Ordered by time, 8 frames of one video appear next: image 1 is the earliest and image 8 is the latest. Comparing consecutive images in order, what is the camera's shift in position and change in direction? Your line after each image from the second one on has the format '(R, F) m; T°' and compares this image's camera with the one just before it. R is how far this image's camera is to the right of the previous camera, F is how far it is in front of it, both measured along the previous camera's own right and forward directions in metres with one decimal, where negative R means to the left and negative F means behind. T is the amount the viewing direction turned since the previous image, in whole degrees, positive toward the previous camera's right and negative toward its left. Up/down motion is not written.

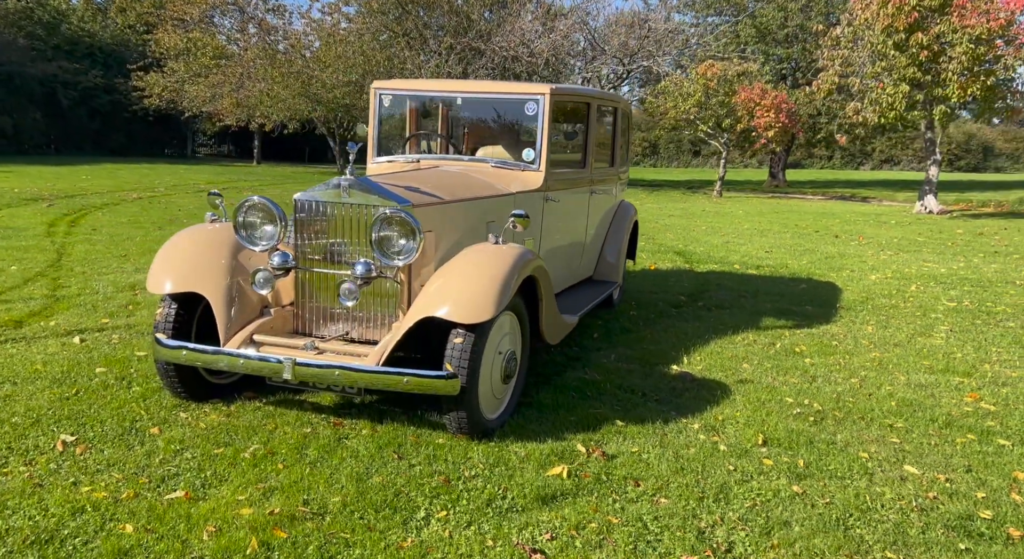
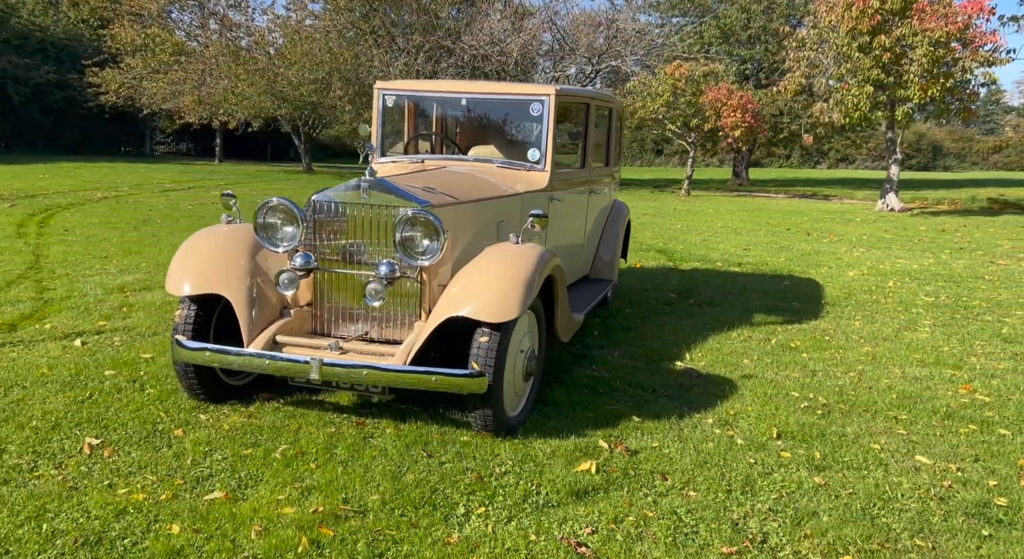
(-0.4, -0.1) m; +3°
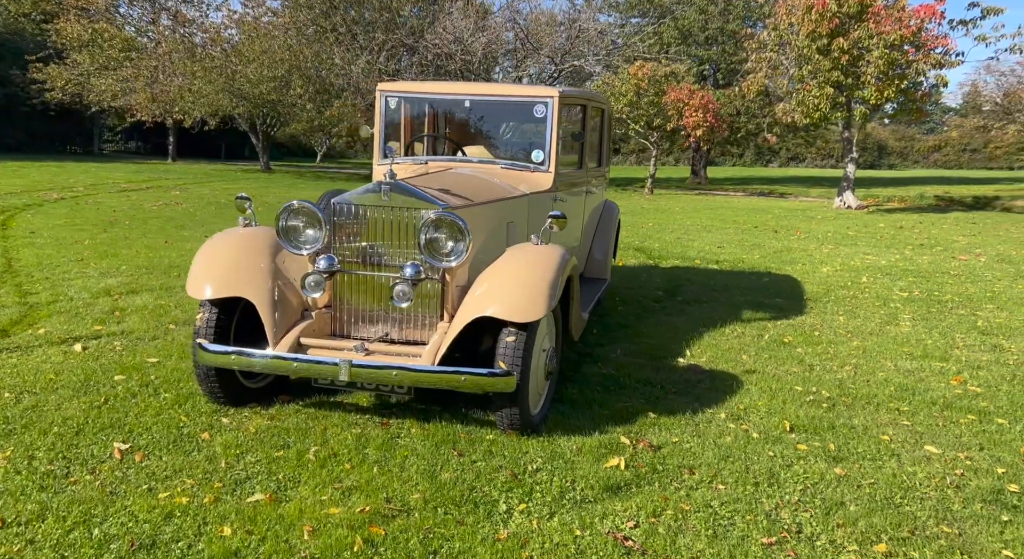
(-0.5, -0.1) m; +3°
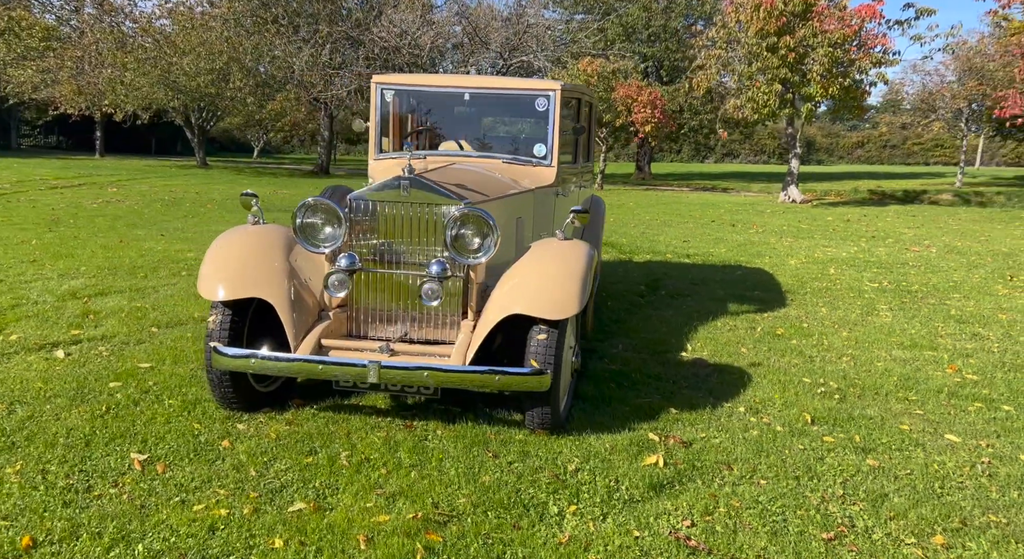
(-0.6, +0.1) m; +5°
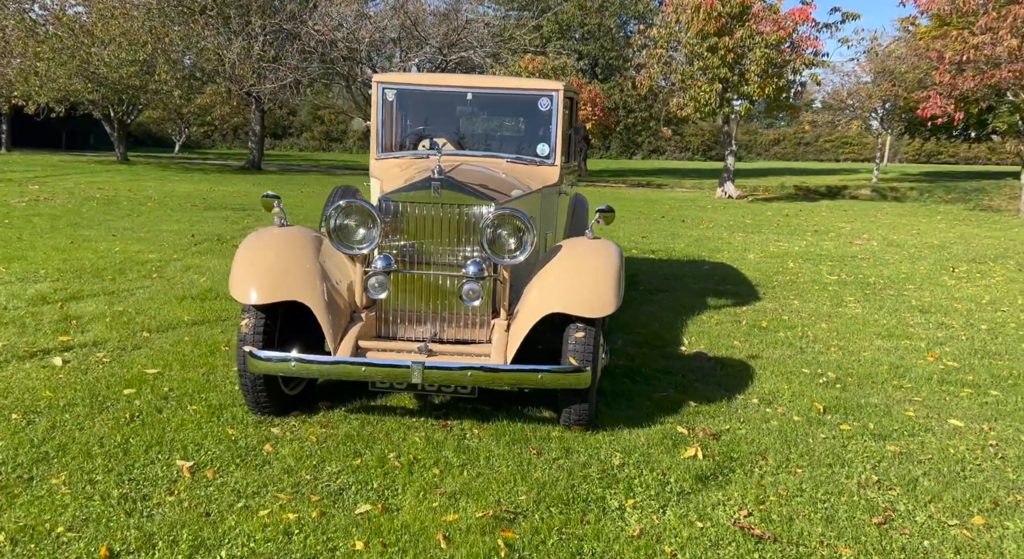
(-0.7, 0.0) m; +5°
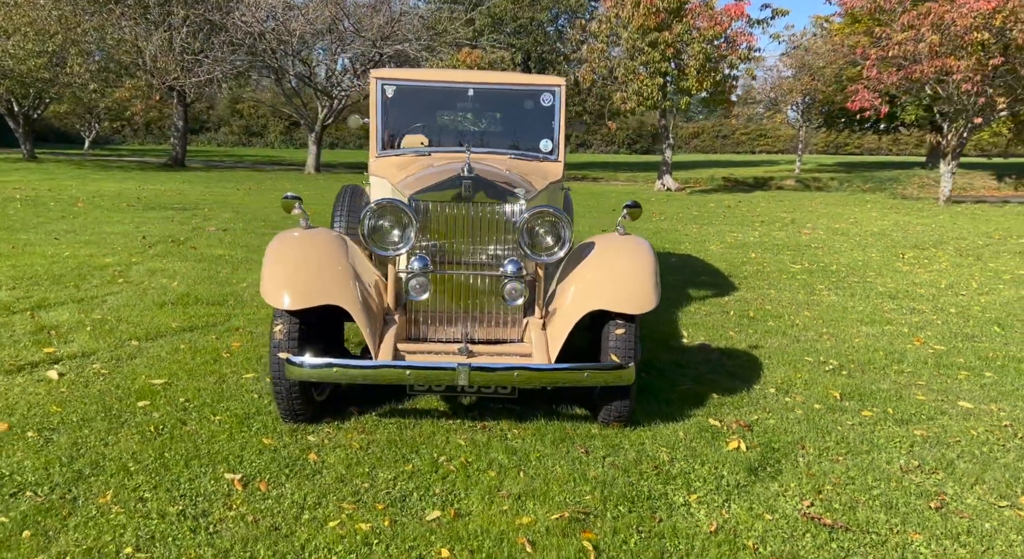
(-0.7, +0.1) m; +5°
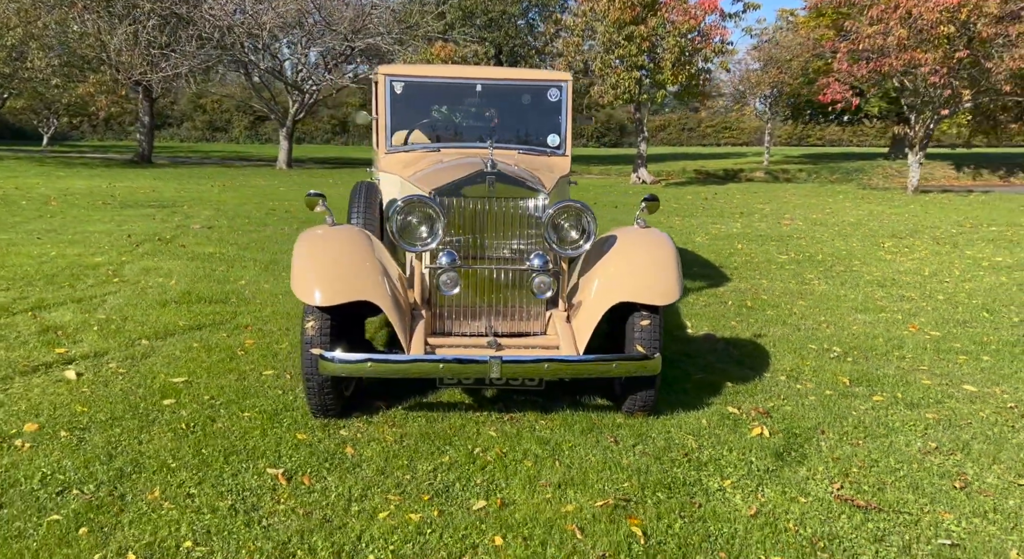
(-0.4, -0.1) m; +2°
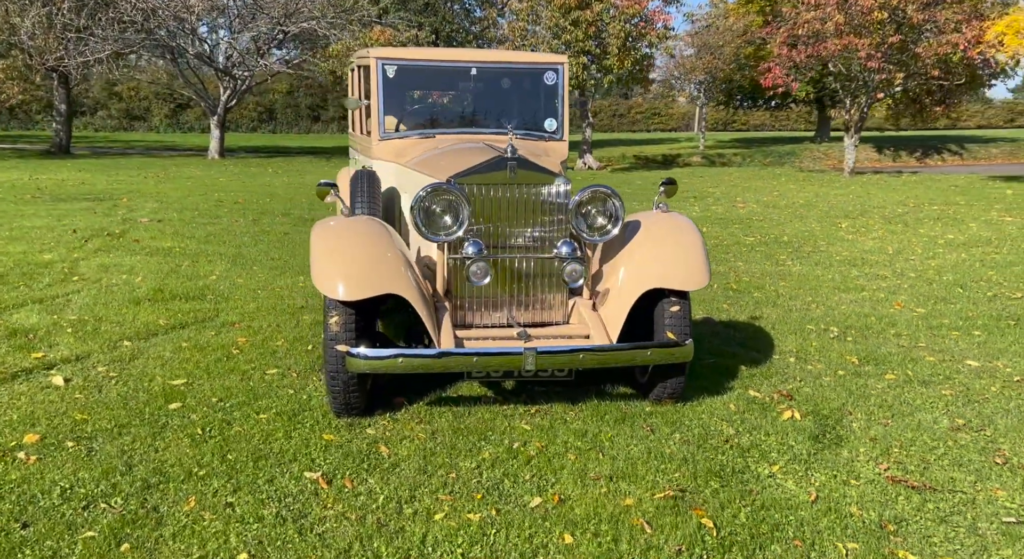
(-0.6, +0.2) m; +5°
